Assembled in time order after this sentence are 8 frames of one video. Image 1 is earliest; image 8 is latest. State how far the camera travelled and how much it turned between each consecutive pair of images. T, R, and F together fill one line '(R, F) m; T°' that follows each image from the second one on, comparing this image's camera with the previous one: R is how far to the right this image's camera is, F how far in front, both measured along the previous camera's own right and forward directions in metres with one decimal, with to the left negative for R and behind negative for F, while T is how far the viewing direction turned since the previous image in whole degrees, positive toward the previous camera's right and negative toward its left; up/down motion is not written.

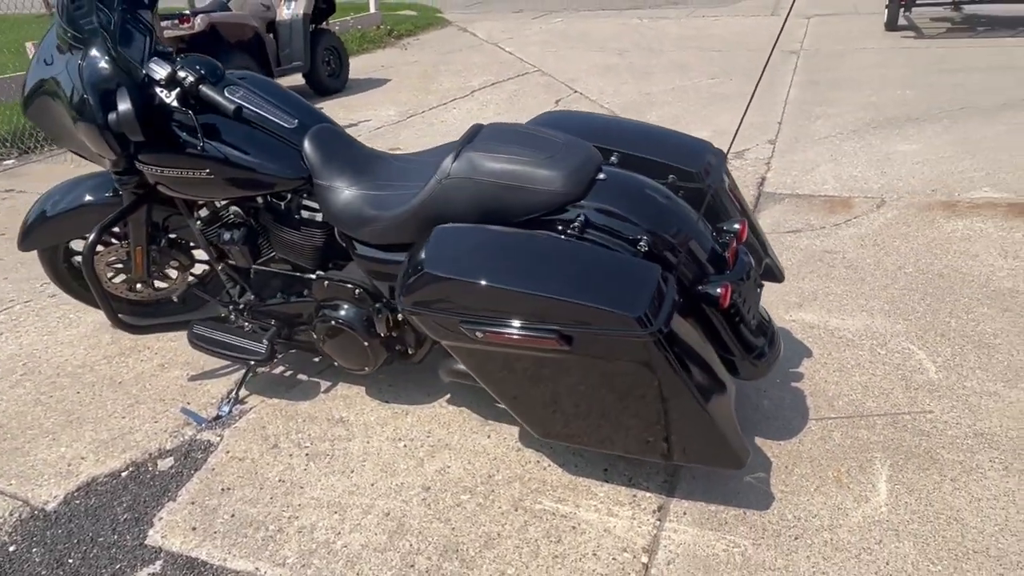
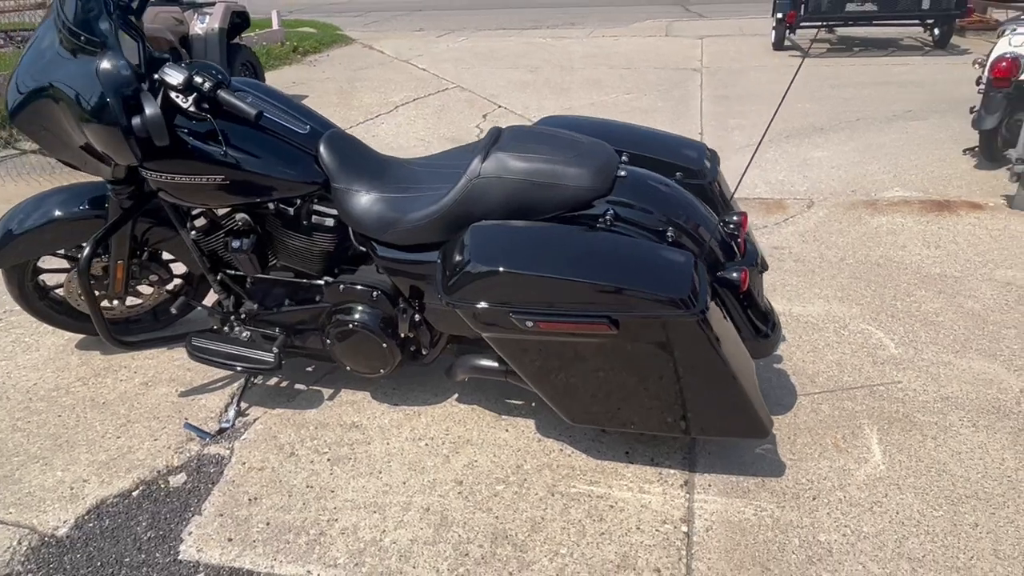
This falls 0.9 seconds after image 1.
(-0.4, -0.1) m; +8°
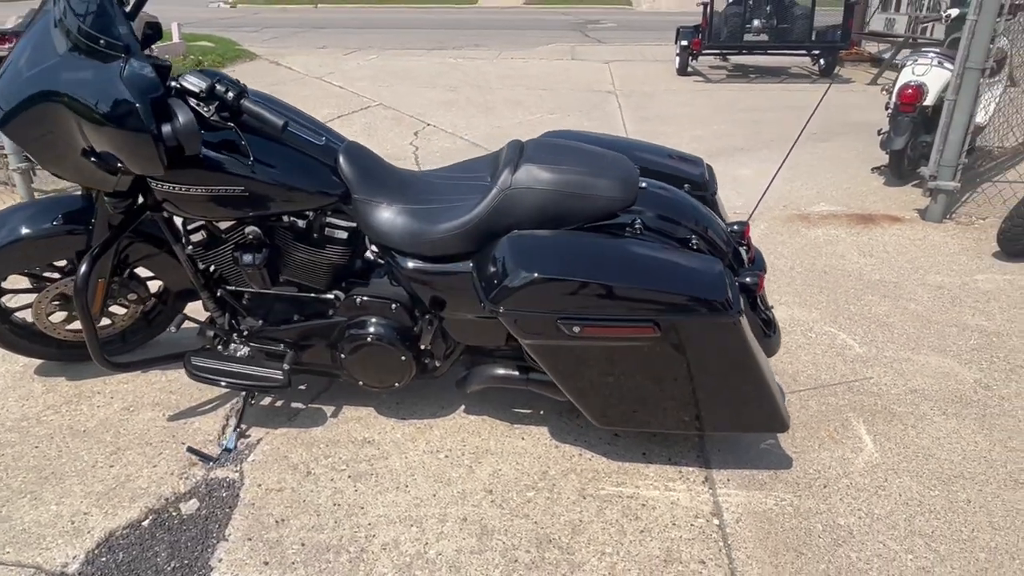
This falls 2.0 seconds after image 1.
(-0.5, 0.0) m; +8°
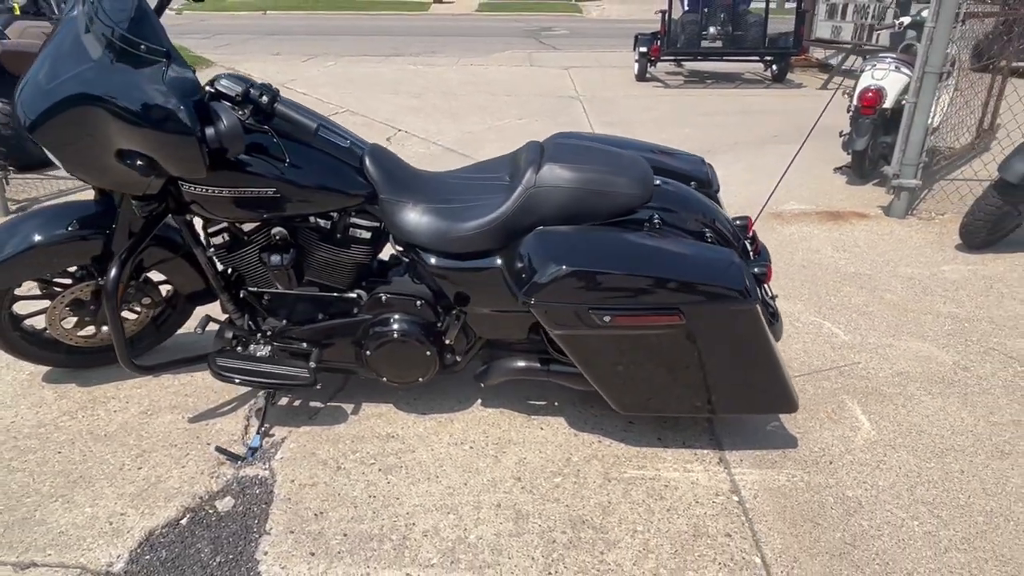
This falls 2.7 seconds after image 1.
(-0.3, -0.1) m; +4°
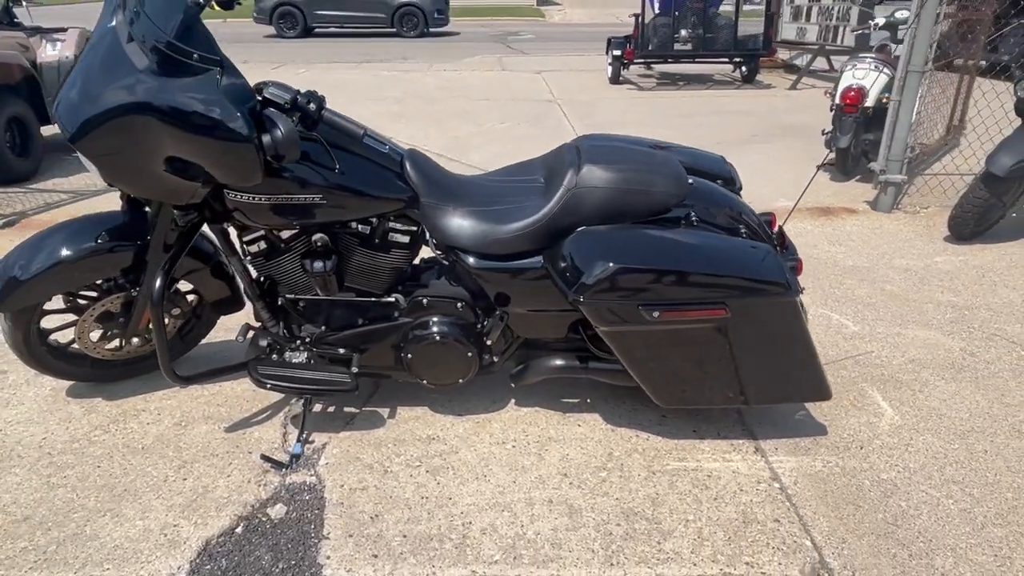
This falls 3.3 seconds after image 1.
(-0.3, 0.0) m; +3°
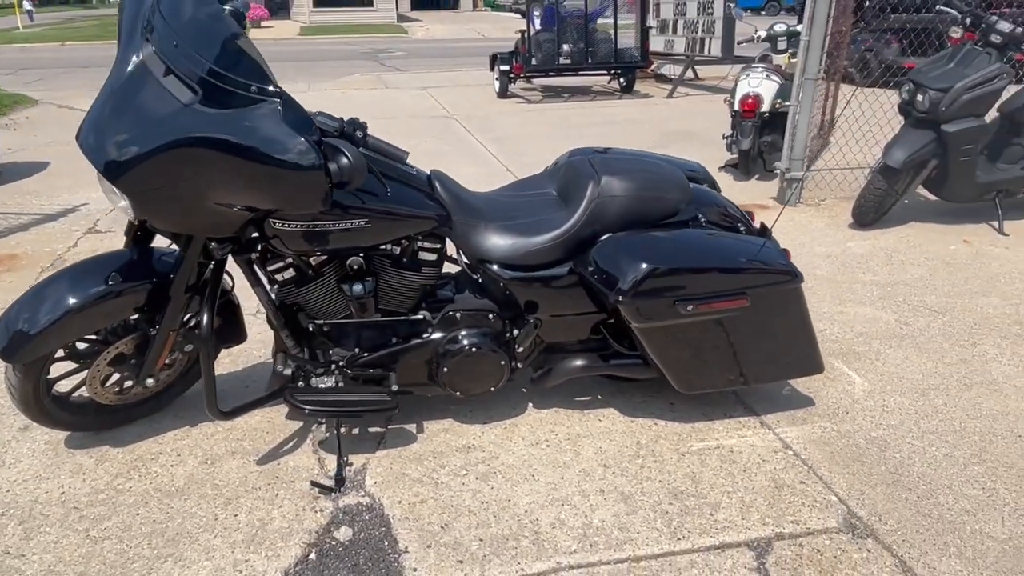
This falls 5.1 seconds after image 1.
(-0.6, -0.1) m; +10°
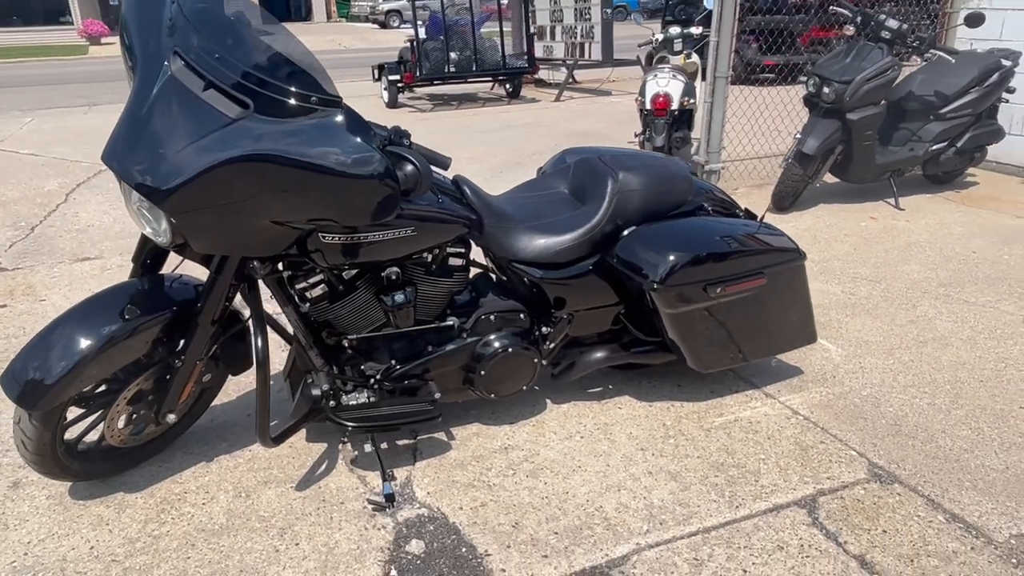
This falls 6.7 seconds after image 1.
(-0.6, 0.0) m; +10°
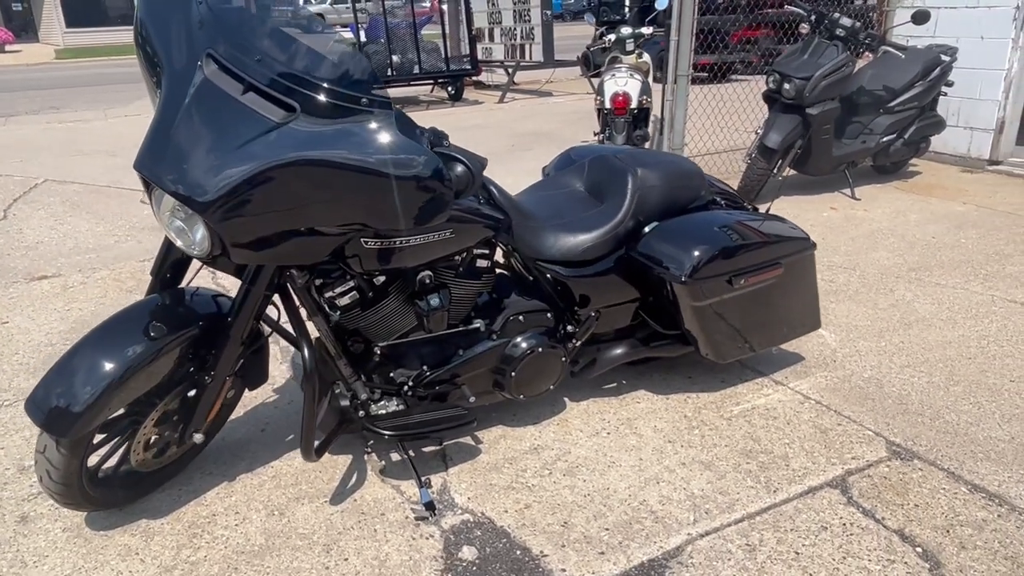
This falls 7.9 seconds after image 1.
(-0.4, 0.0) m; +5°
